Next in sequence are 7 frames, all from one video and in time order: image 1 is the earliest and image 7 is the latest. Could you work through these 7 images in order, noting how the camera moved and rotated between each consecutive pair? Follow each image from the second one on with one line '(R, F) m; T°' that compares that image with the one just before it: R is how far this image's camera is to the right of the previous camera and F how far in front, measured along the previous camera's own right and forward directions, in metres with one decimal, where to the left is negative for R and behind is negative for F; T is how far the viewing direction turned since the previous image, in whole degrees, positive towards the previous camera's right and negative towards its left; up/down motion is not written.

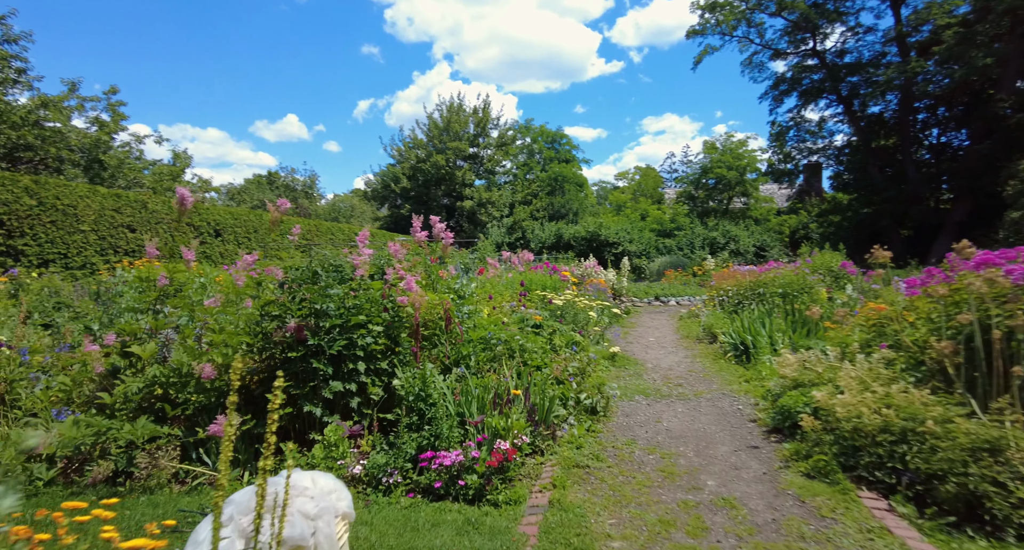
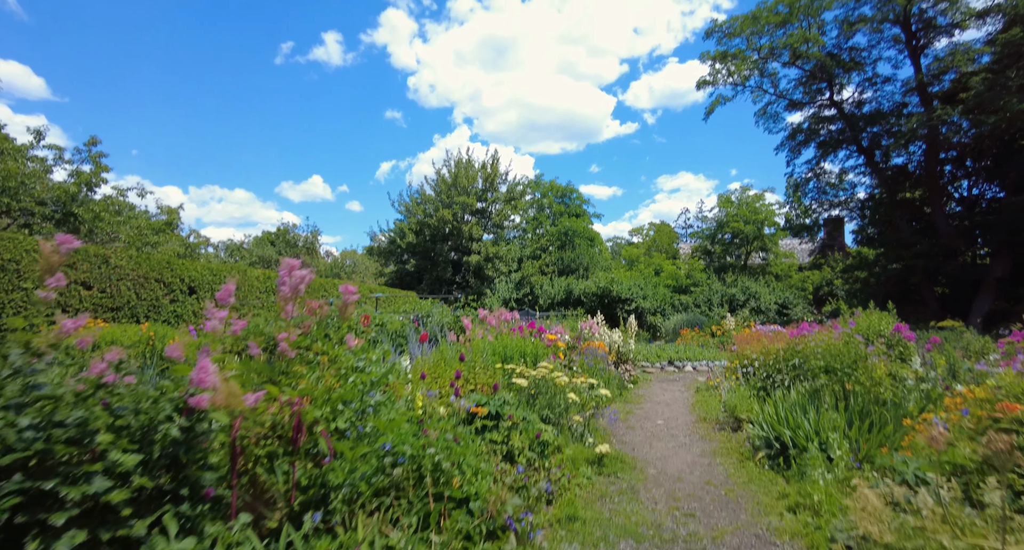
(+0.6, +1.6) m; -2°
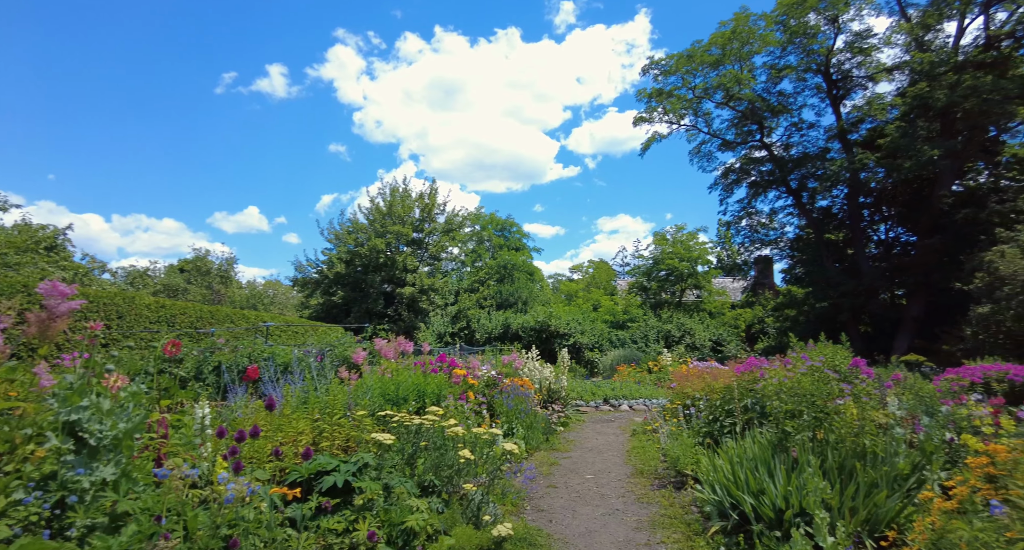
(+0.5, +1.3) m; +6°
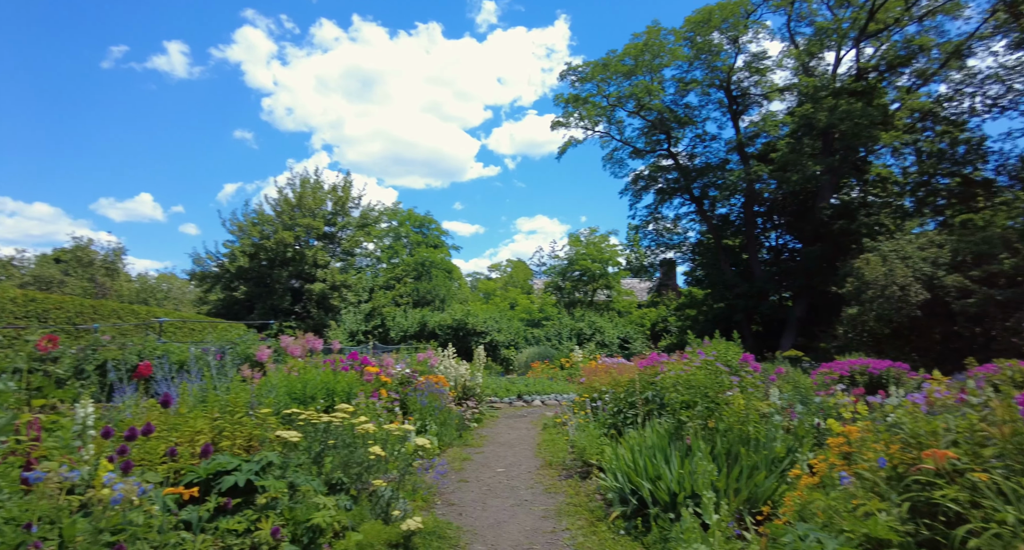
(0.0, -0.1) m; +9°
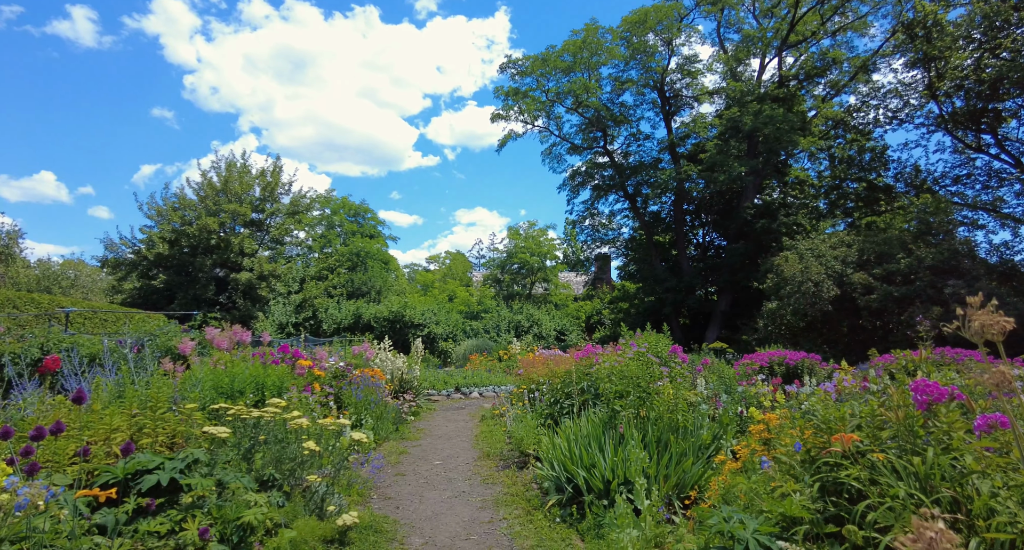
(0.0, 0.0) m; +7°
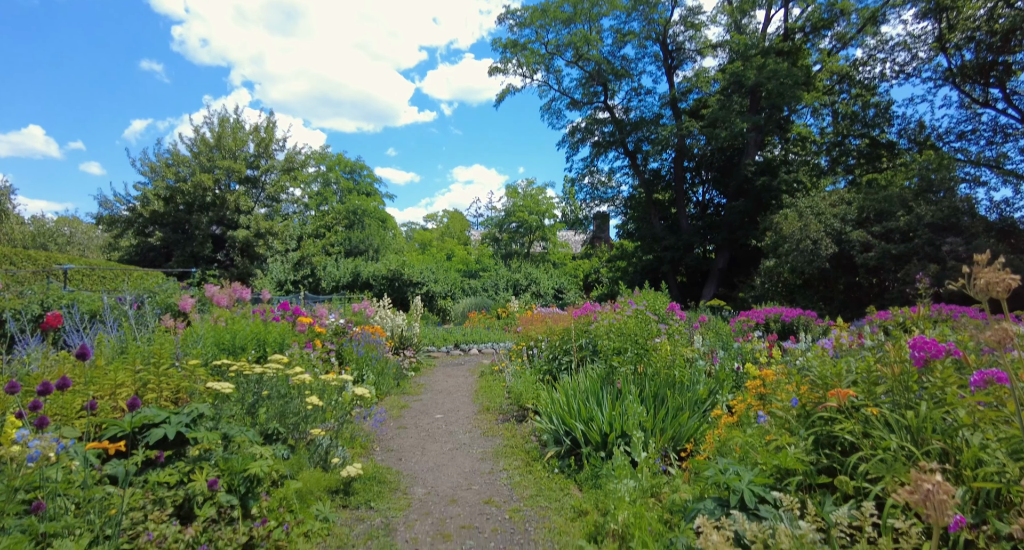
(0.0, 0.0) m; 0°
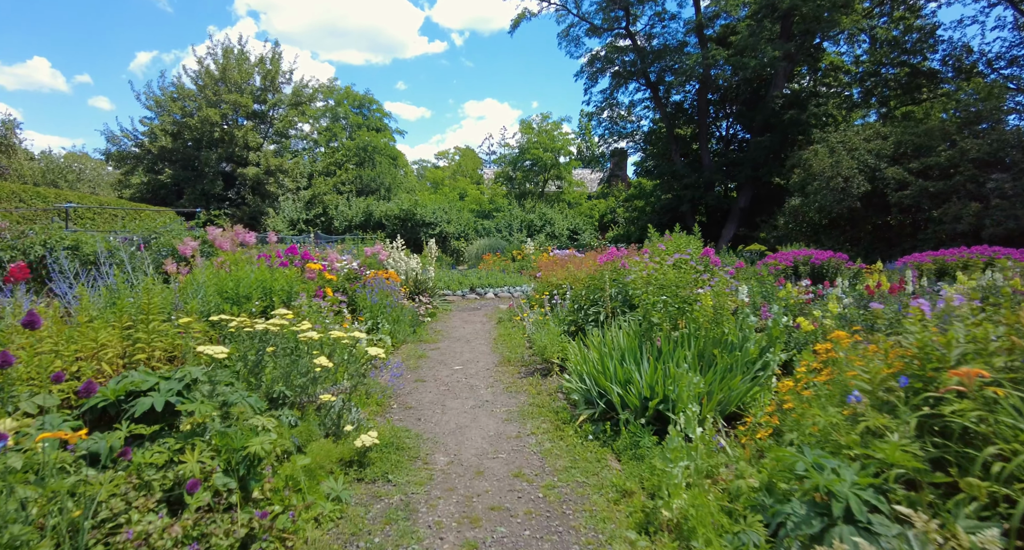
(-0.1, +0.5) m; -1°
